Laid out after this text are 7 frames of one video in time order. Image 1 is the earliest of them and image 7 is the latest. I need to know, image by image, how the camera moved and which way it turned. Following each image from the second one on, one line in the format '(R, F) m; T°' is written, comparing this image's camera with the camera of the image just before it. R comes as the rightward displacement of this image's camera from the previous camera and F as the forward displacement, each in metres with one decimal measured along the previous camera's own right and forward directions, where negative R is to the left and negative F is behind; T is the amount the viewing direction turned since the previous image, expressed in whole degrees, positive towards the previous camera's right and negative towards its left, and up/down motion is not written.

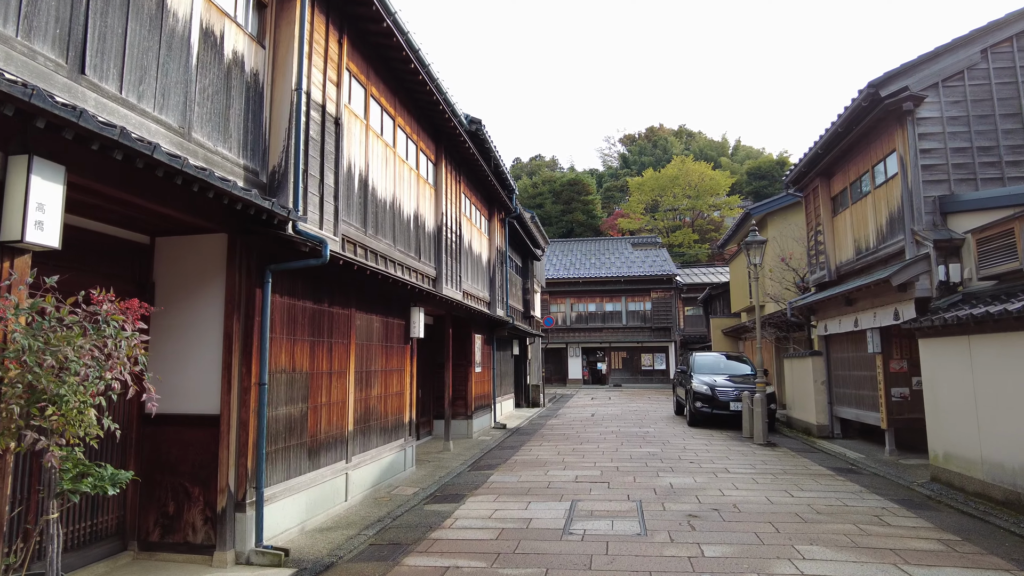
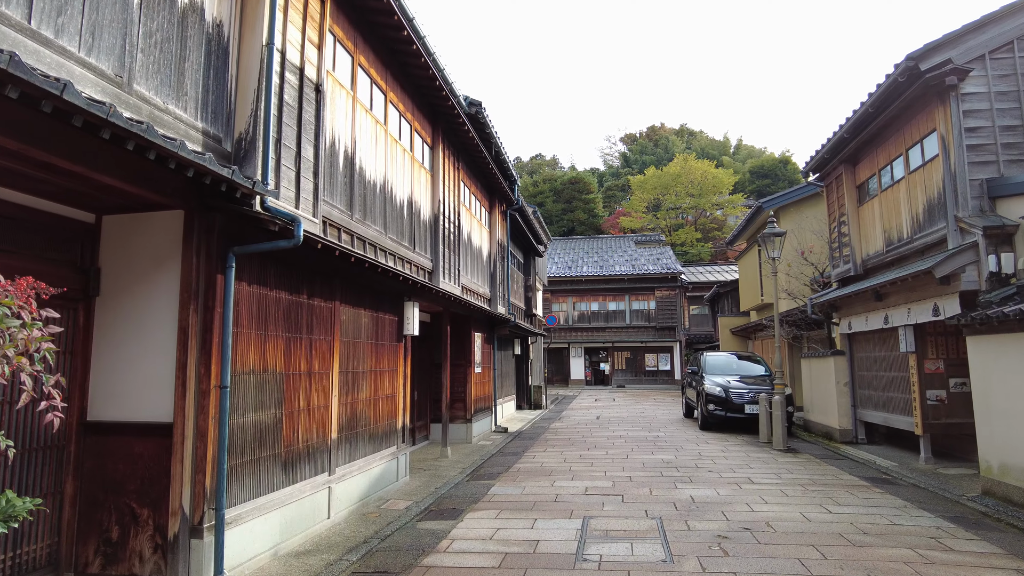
(0.0, +0.8) m; 0°
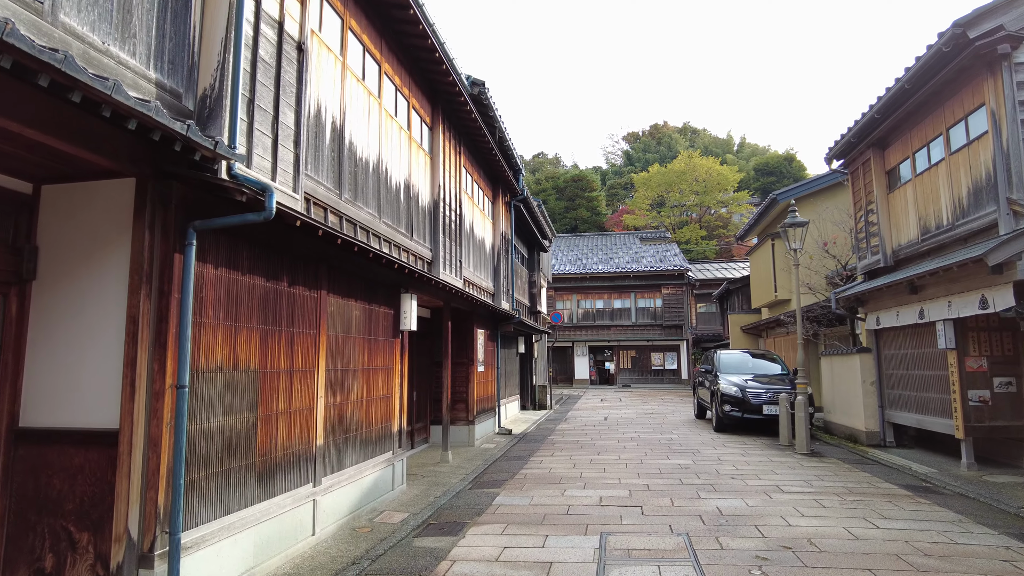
(-0.1, +0.7) m; 0°
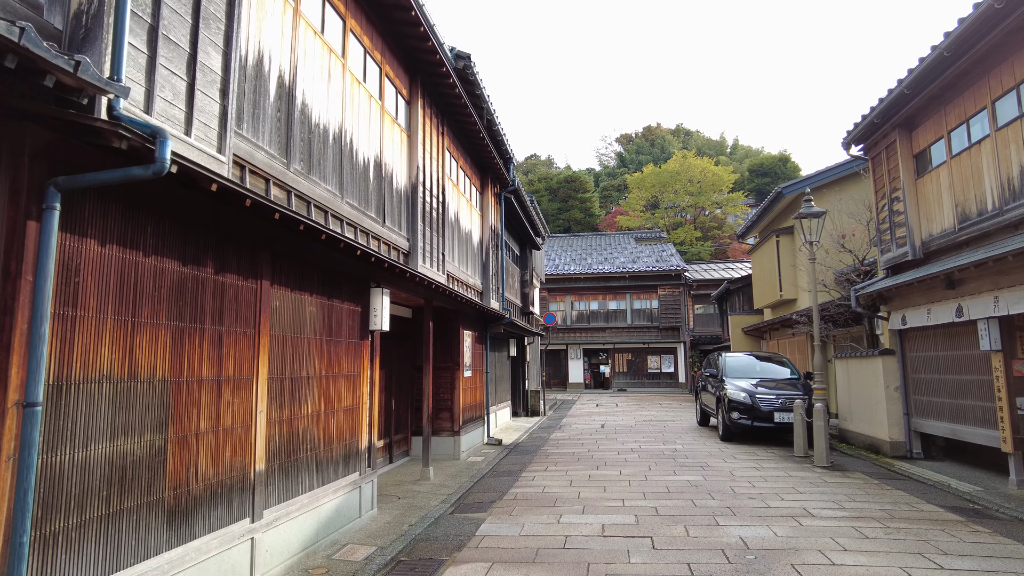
(+0.1, +1.1) m; +1°
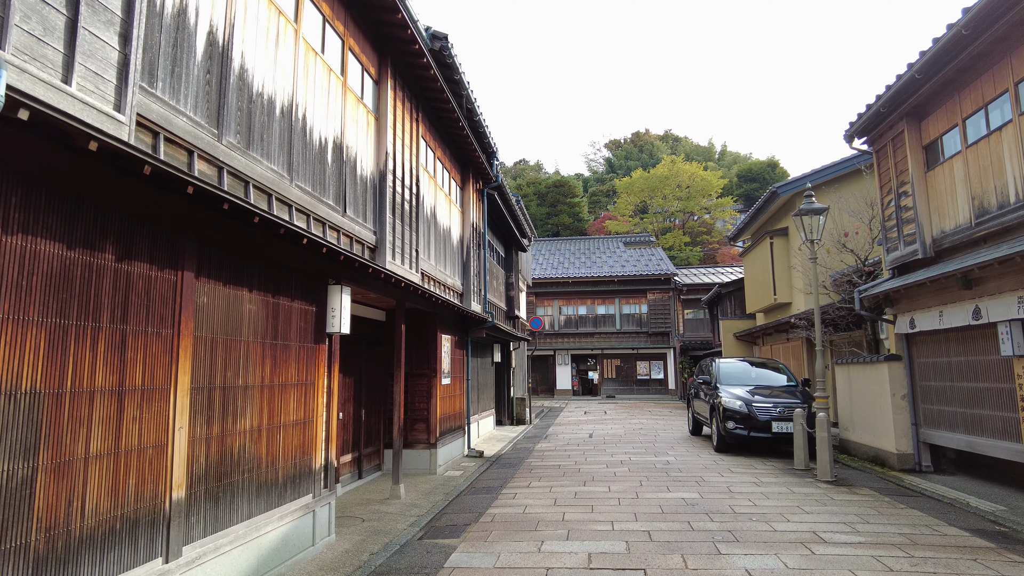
(+0.1, +0.8) m; +1°
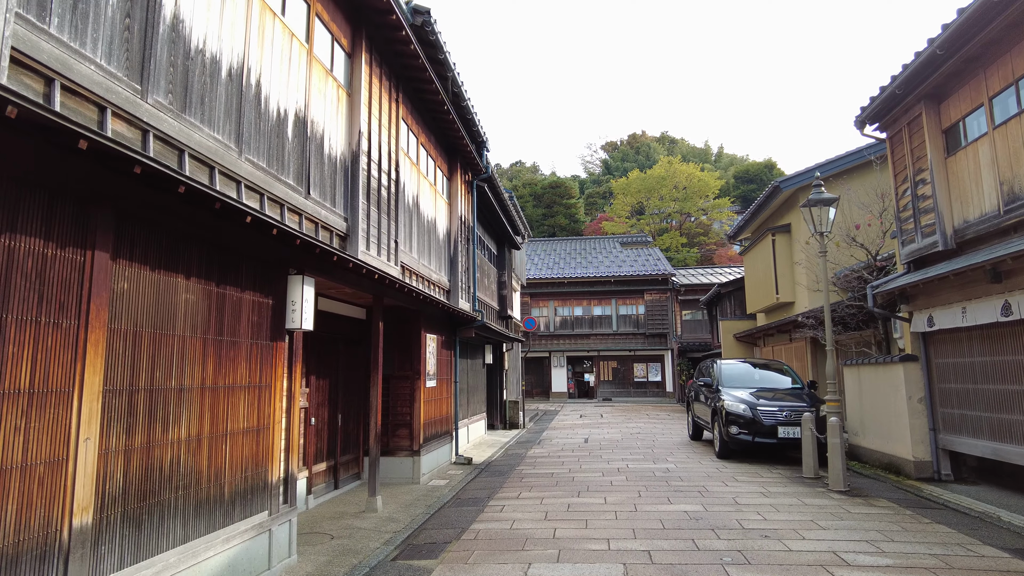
(+0.1, +0.7) m; 0°
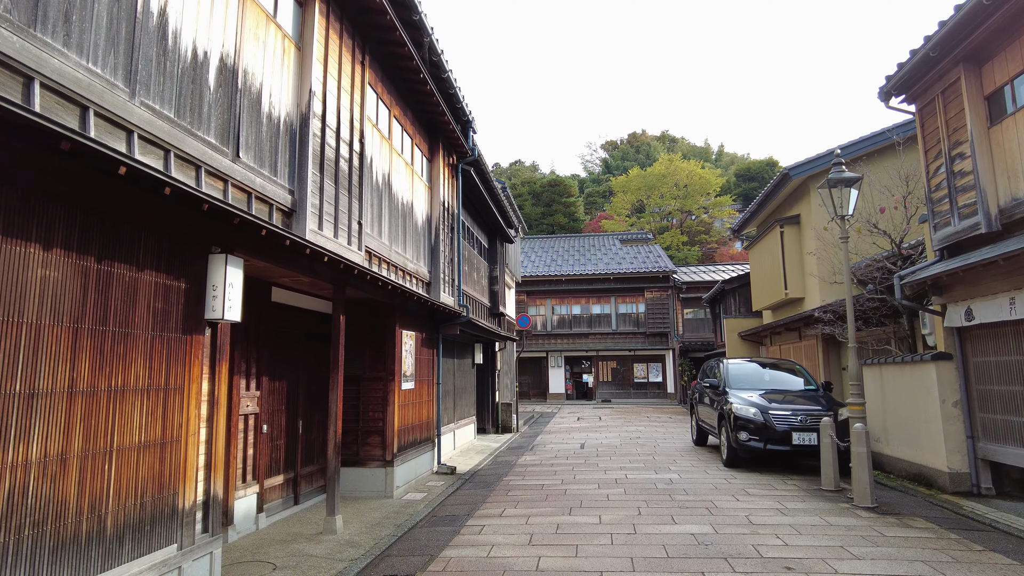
(+0.2, +1.0) m; 0°
